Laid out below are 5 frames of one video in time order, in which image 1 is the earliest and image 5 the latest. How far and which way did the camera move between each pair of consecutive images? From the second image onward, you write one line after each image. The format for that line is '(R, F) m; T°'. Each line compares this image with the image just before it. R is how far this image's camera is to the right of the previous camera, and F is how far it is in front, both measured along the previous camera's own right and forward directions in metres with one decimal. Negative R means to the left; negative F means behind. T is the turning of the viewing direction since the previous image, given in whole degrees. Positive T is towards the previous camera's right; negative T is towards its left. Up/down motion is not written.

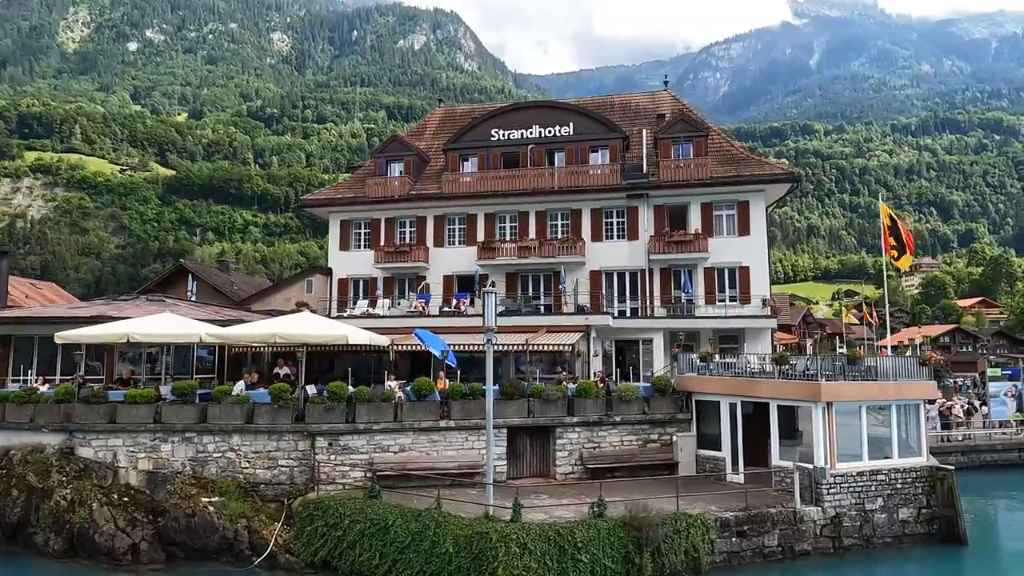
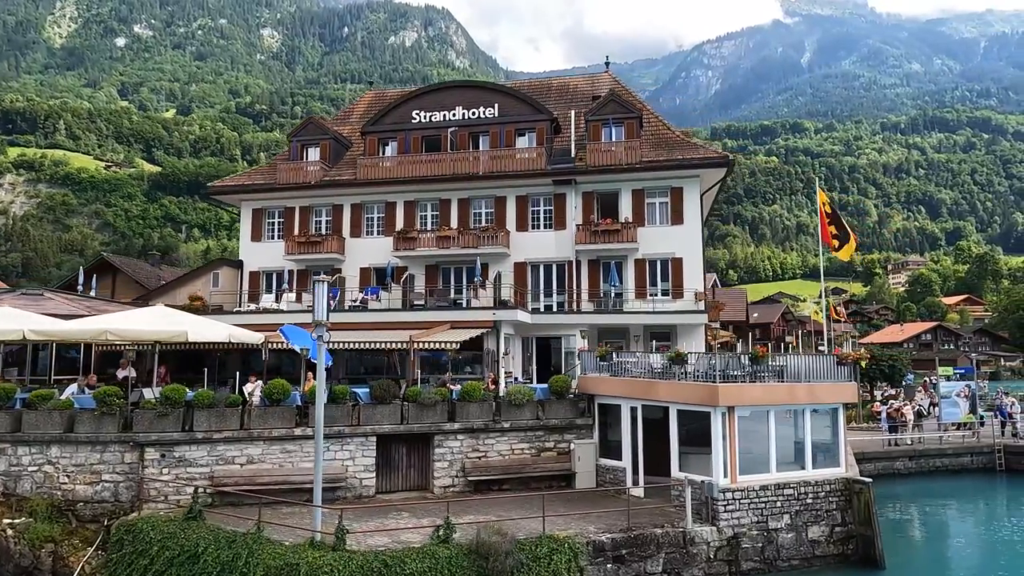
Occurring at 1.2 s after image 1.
(+3.5, +2.2) m; +1°
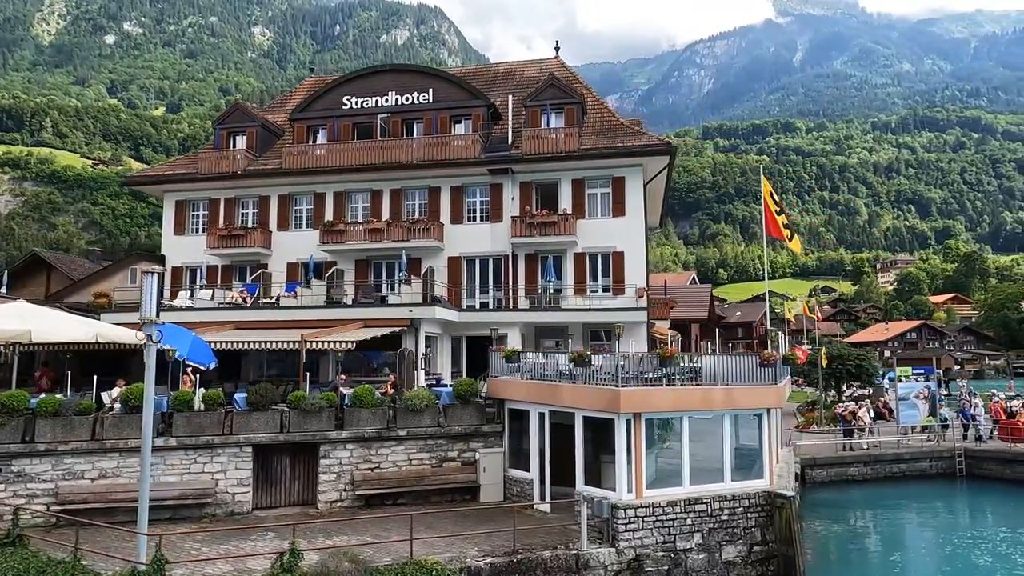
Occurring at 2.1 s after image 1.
(+2.6, +1.7) m; +1°
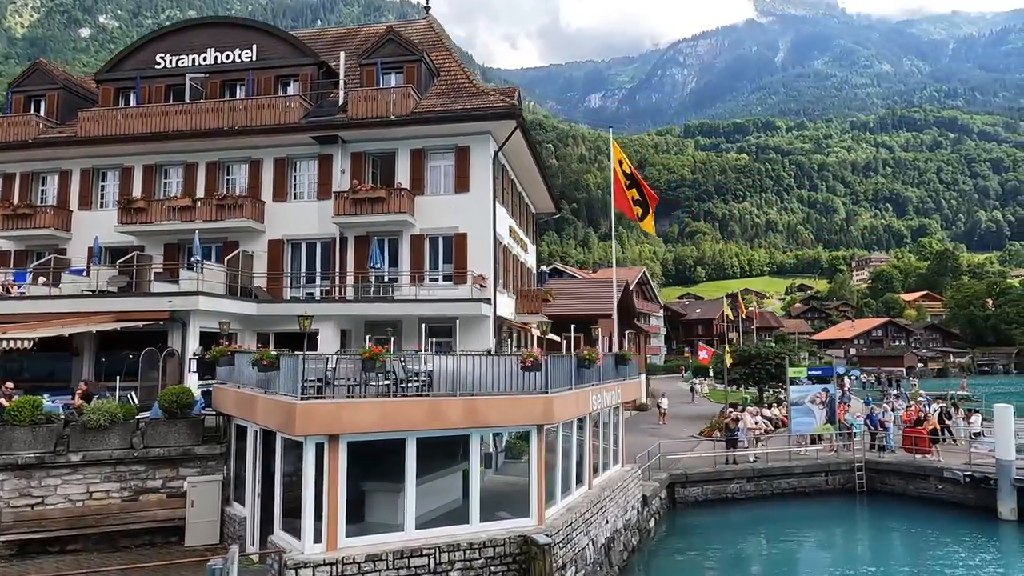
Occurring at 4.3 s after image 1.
(+5.7, +3.8) m; +1°
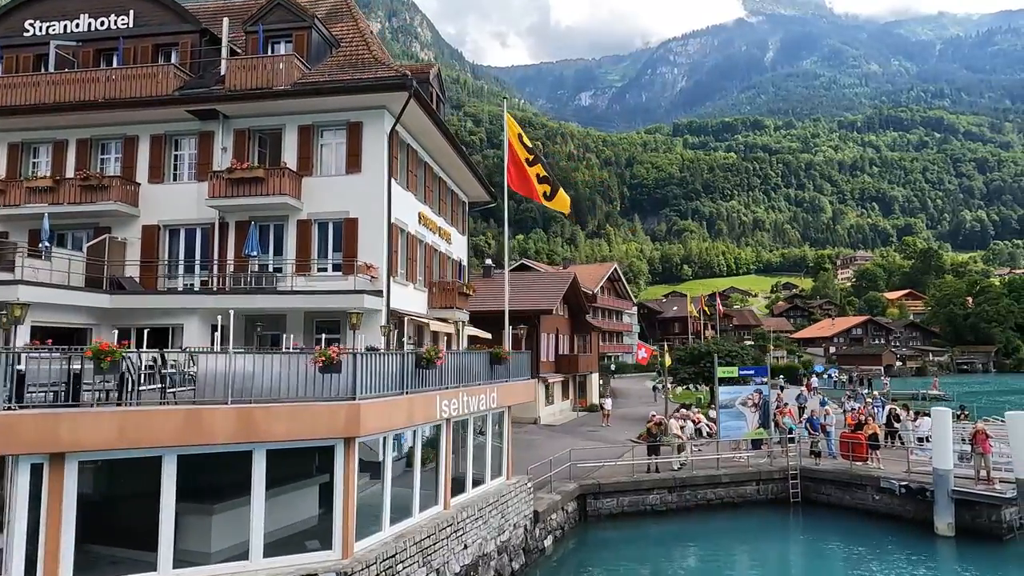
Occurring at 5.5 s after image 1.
(+3.0, +2.1) m; +1°
